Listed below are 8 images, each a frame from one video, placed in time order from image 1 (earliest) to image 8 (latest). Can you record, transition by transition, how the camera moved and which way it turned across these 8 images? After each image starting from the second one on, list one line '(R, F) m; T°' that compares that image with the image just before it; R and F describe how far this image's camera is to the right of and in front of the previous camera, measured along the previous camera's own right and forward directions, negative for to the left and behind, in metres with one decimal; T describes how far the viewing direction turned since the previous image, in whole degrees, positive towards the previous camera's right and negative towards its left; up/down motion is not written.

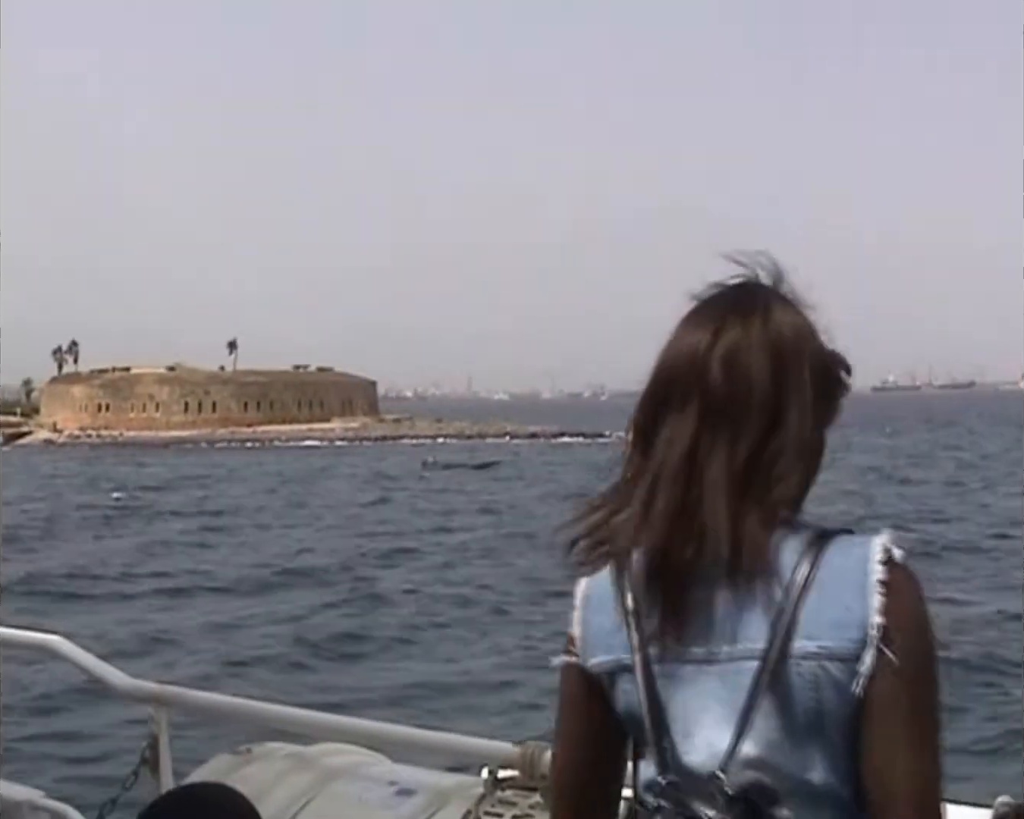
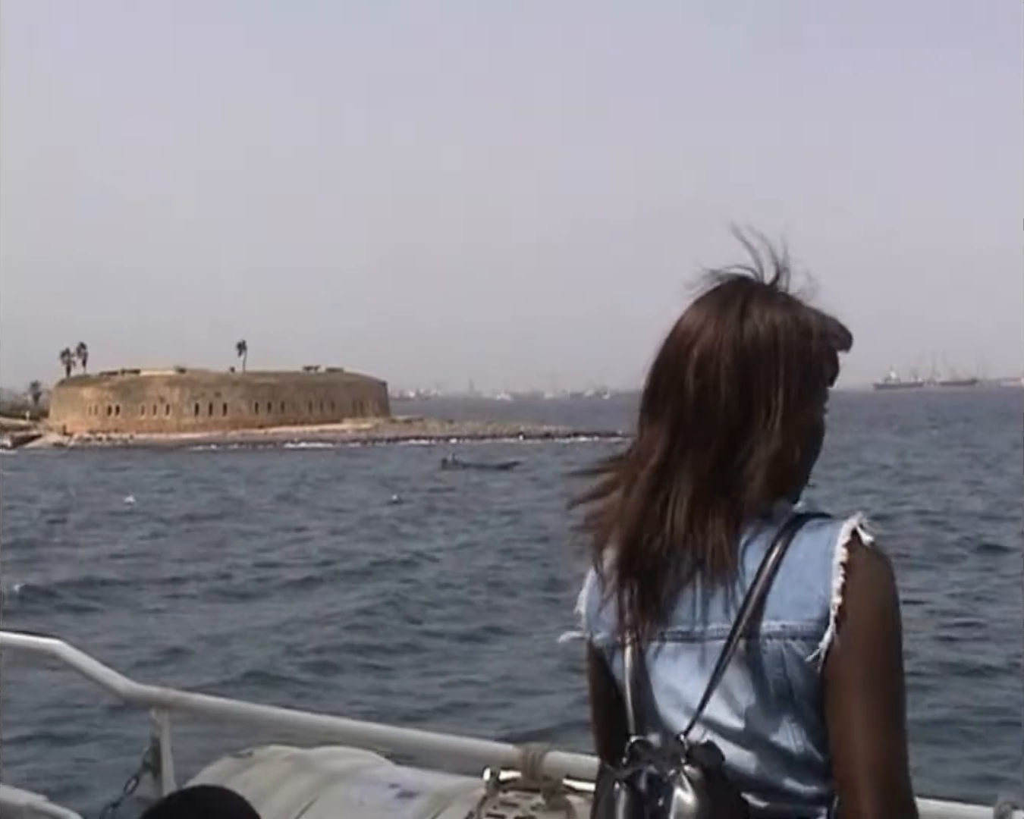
(+0.3, +0.5) m; 0°
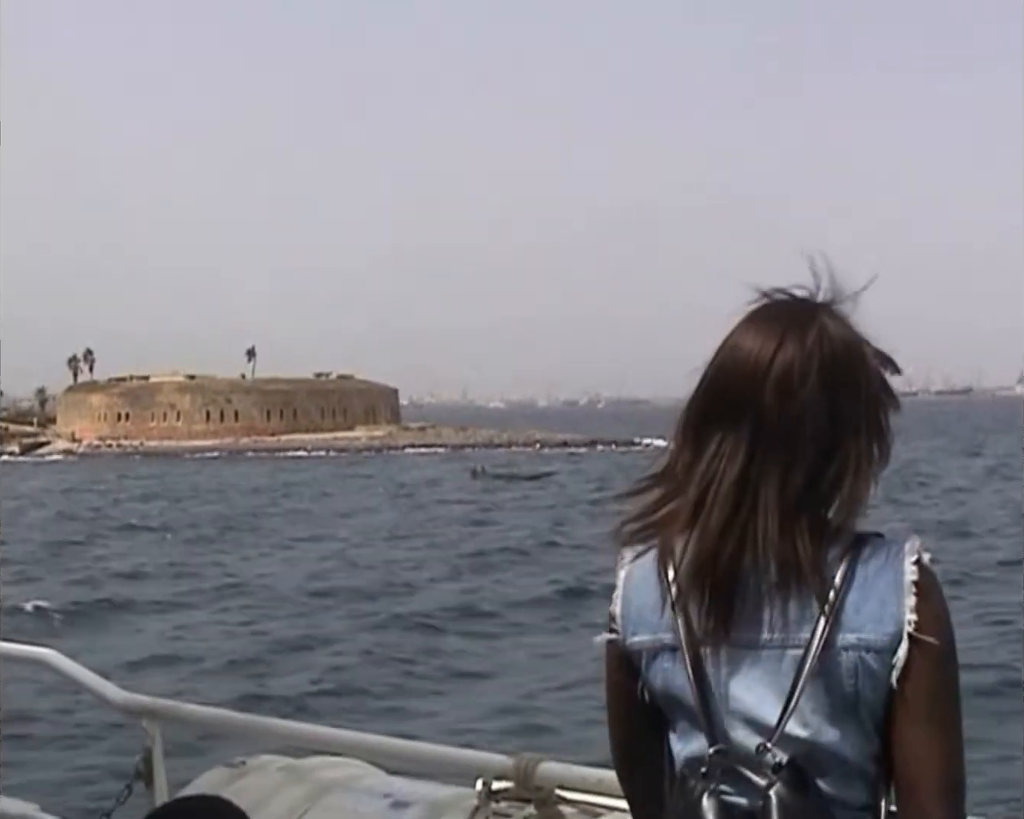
(+0.5, +0.1) m; 0°
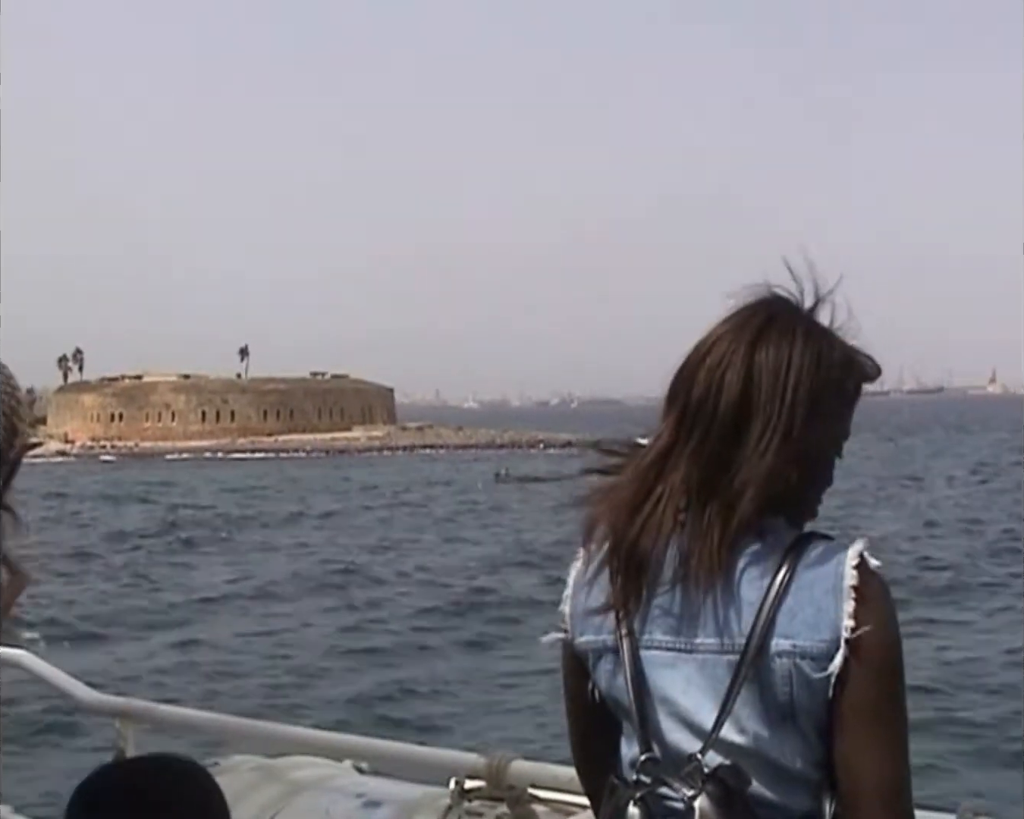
(+0.9, -0.5) m; +1°
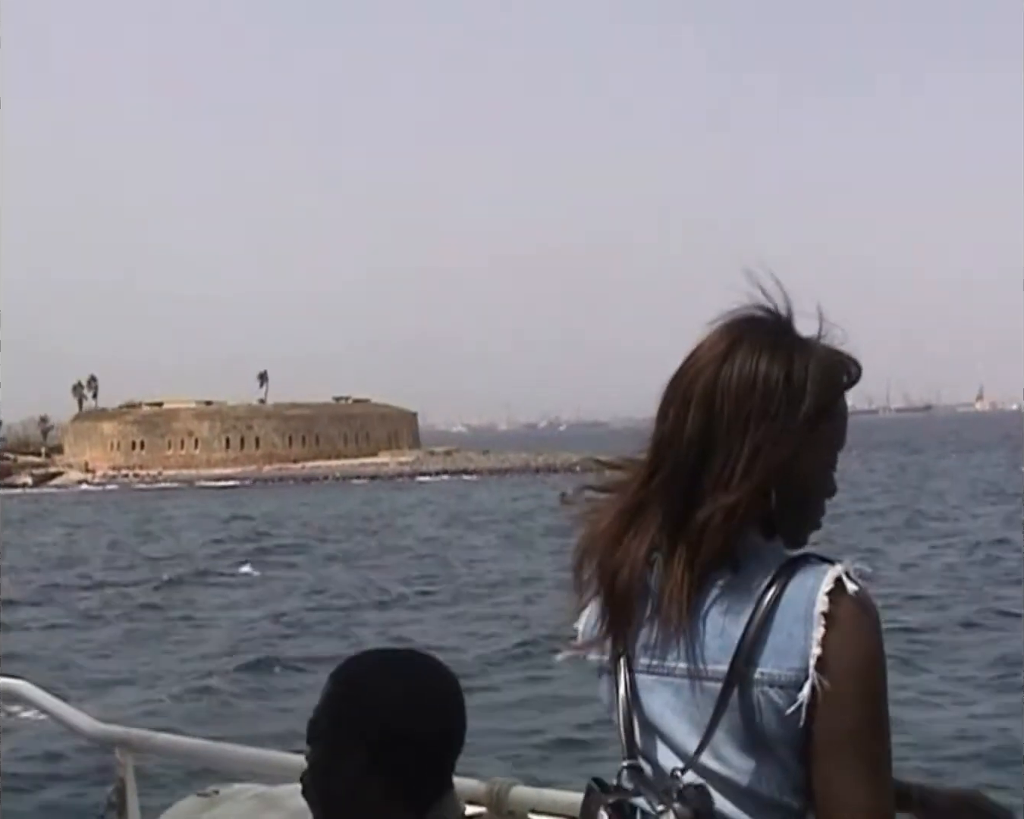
(+1.3, +1.1) m; 0°
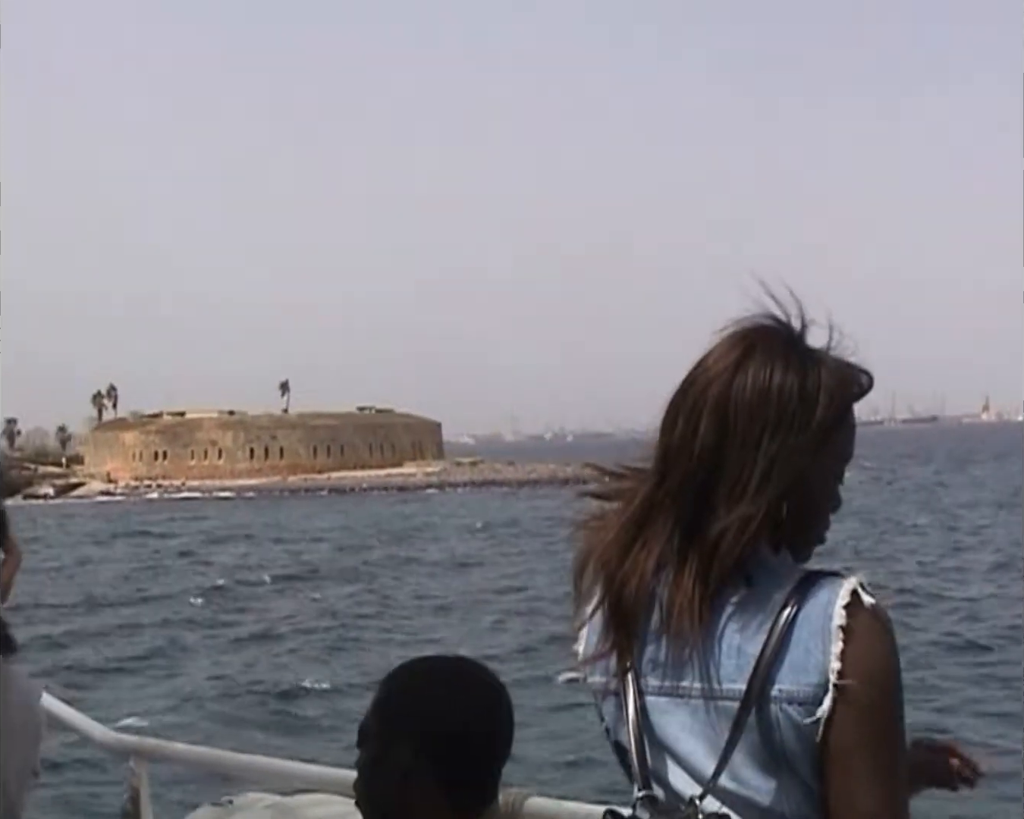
(+0.1, +0.1) m; -1°
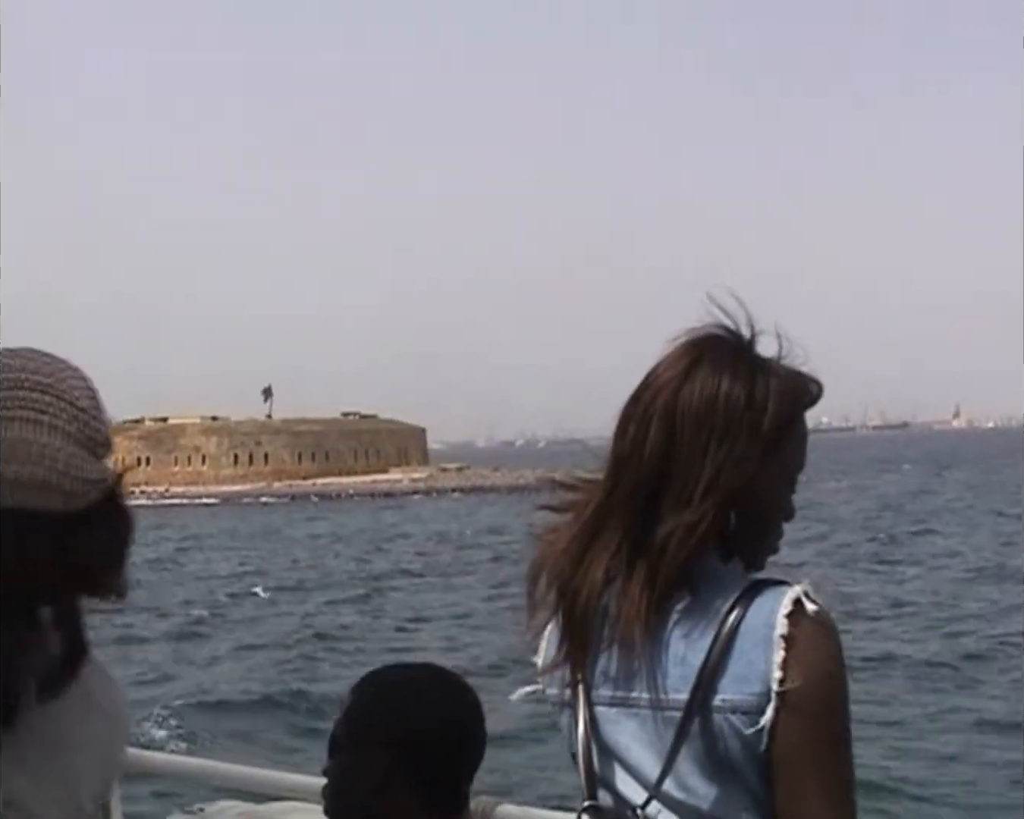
(+0.5, -0.7) m; +1°
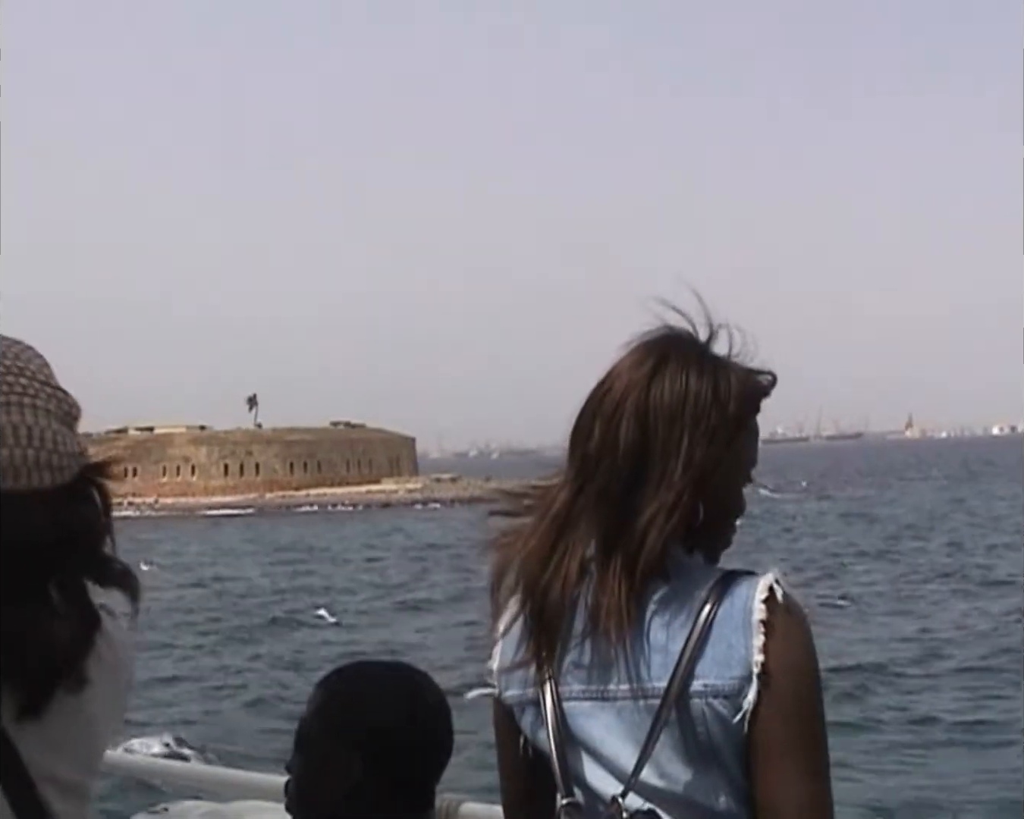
(+0.3, +0.4) m; 0°
